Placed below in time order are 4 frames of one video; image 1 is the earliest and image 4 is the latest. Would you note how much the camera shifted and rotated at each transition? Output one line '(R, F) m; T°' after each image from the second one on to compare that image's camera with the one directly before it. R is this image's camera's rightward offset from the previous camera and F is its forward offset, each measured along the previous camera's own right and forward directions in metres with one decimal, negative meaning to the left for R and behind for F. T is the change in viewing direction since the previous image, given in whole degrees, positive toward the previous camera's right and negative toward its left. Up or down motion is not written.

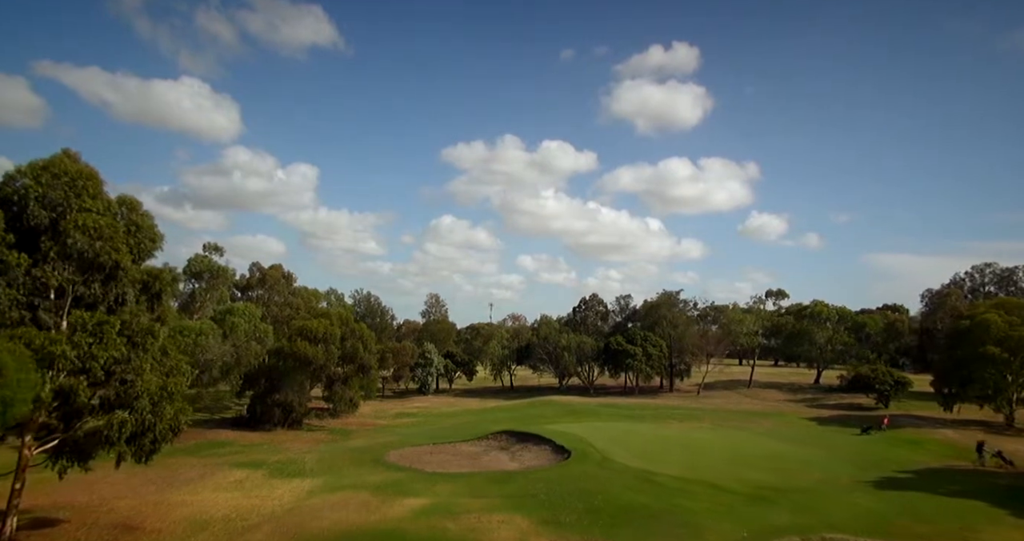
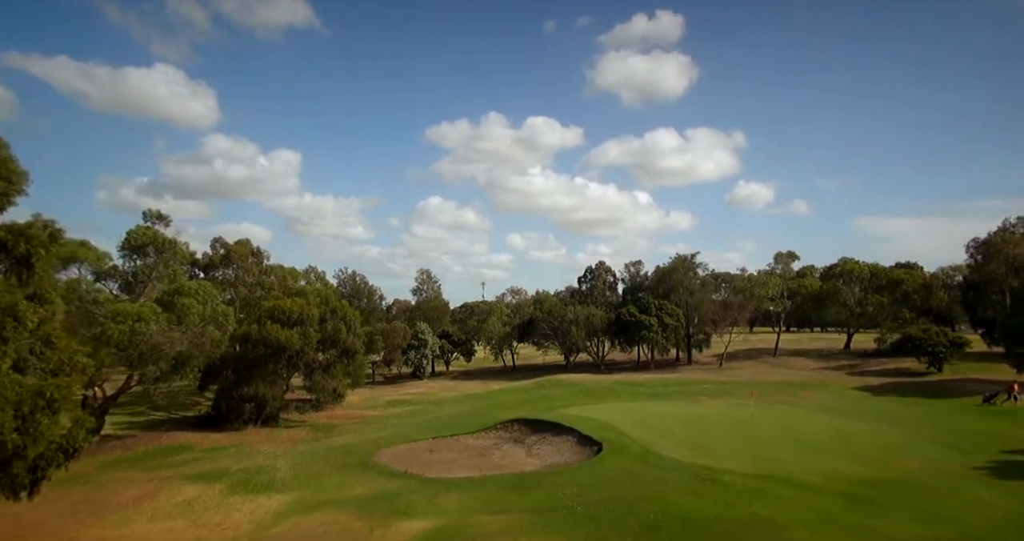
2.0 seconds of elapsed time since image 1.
(-1.0, +7.7) m; +1°
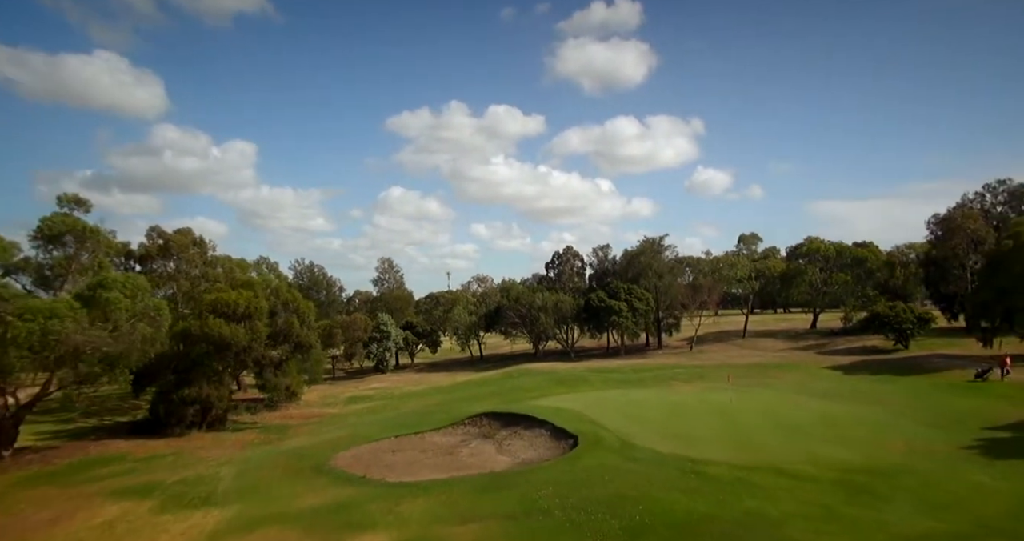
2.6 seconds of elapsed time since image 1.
(0.0, +2.7) m; +3°
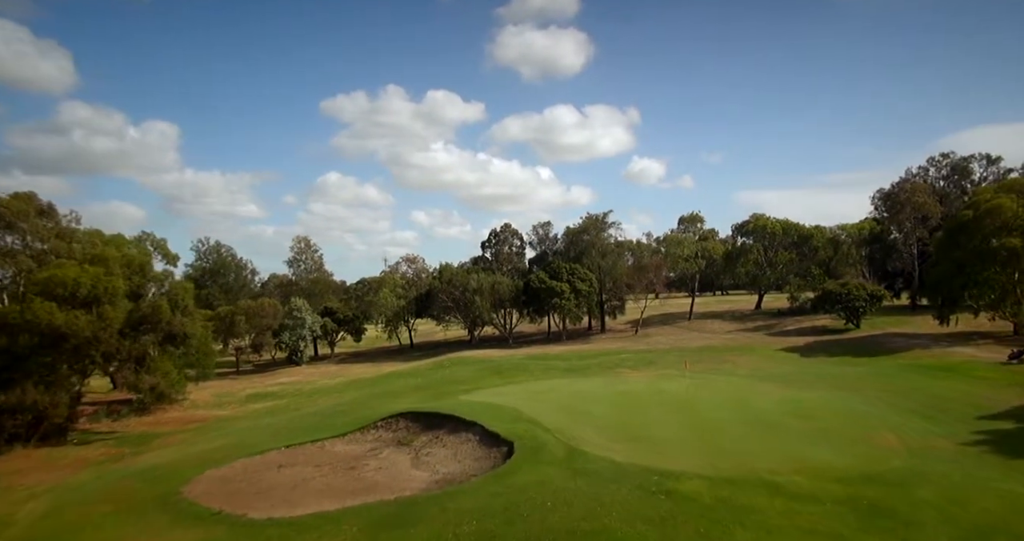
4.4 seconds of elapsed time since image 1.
(+0.9, +6.8) m; +5°
